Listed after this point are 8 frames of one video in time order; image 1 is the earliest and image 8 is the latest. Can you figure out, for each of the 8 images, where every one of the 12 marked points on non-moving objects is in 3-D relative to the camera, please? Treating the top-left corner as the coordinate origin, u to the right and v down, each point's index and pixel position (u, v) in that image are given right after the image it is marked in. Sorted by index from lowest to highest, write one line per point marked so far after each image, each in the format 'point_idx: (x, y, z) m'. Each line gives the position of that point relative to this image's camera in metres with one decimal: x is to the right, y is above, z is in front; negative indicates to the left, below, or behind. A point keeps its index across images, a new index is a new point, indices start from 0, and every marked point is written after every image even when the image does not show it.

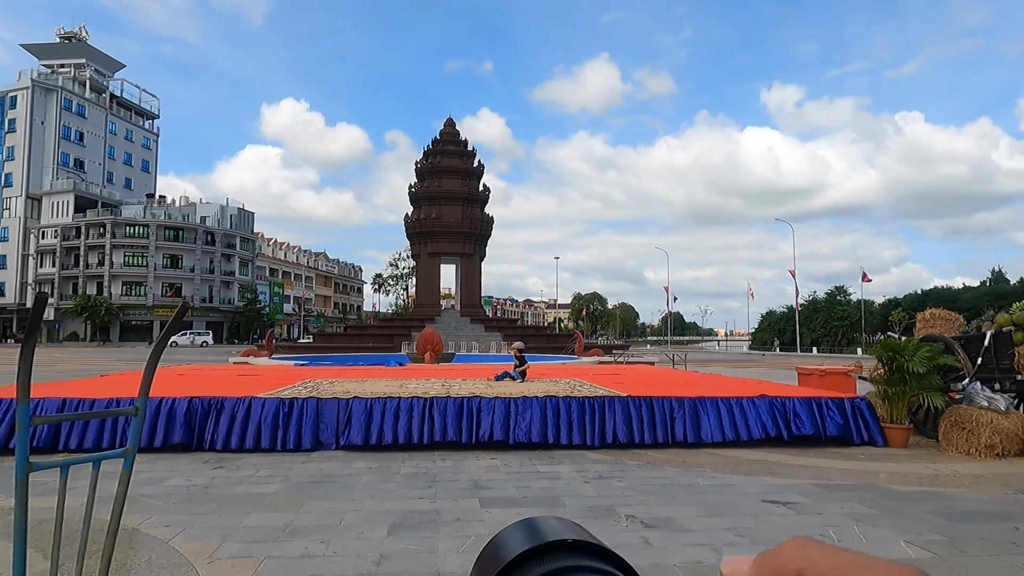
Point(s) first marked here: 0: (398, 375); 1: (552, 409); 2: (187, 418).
0: (-2.0, -1.5, +11.2) m
1: (+0.4, -1.3, +7.1) m
2: (-3.3, -1.3, +6.8) m
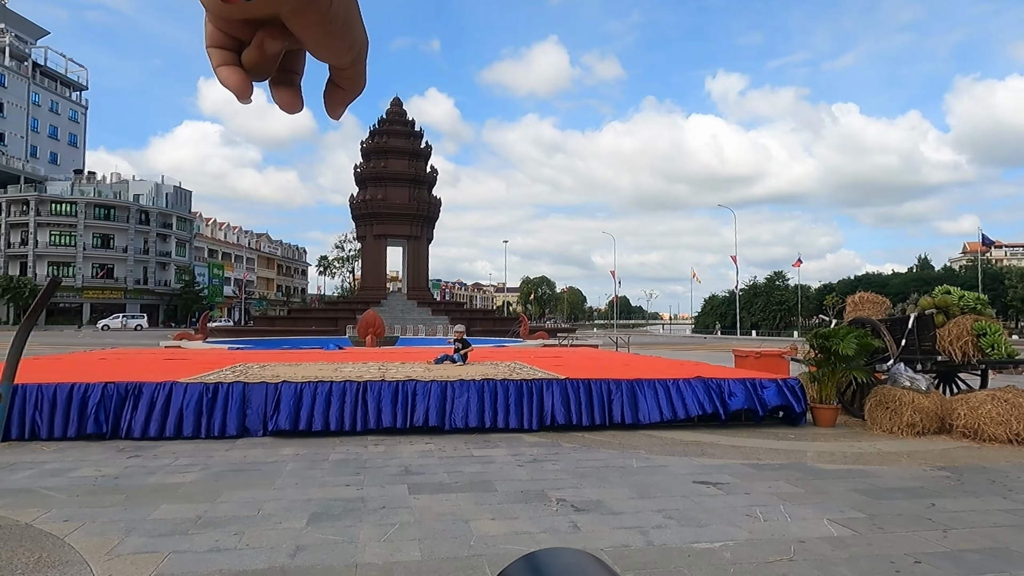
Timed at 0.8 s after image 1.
0: (-2.9, -1.2, +10.9) m
1: (-0.2, -1.1, +7.0) m
2: (-4.0, -1.1, +6.4) m
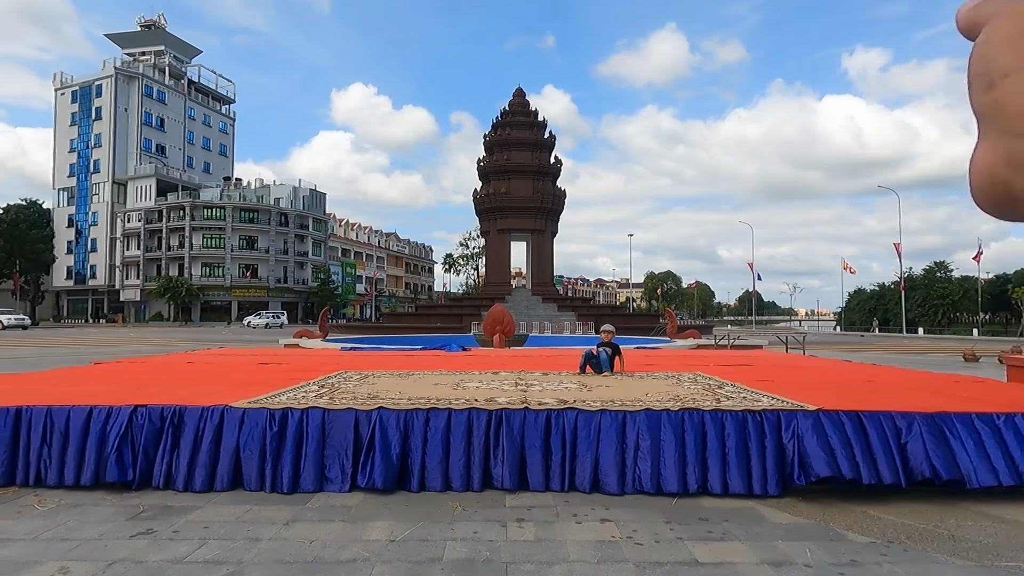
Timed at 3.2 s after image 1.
0: (-0.7, -1.0, +8.6) m
1: (+1.2, -1.0, +4.4) m
2: (-2.6, -1.0, +4.4) m
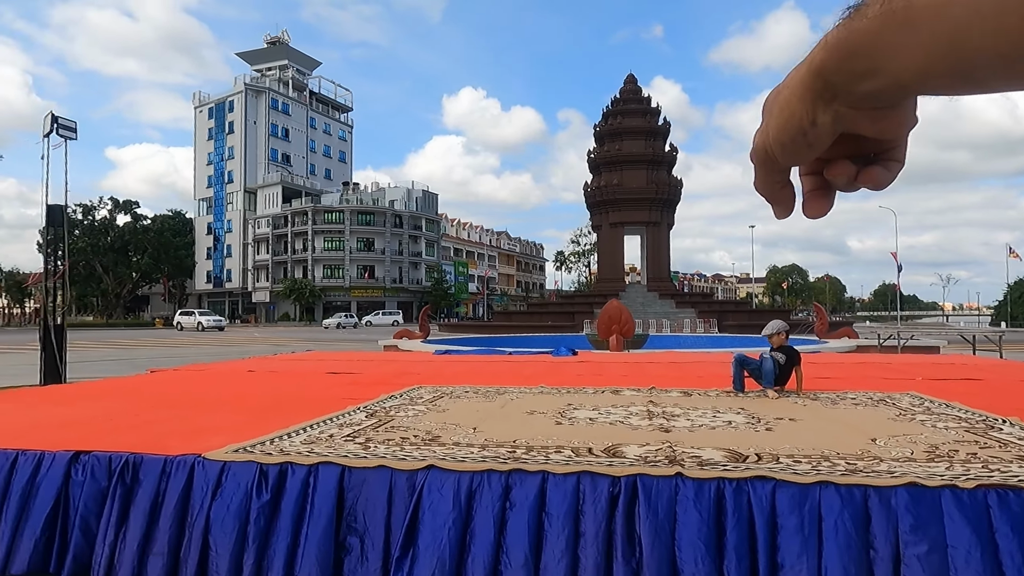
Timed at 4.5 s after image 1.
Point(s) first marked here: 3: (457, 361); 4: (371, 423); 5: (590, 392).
0: (+0.5, -0.9, +6.8) m
1: (+1.7, -0.8, +2.2) m
2: (-2.0, -1.0, +2.9) m
3: (-0.8, -1.0, +8.9) m
4: (-0.8, -0.8, +3.8) m
5: (+0.6, -0.8, +5.2) m
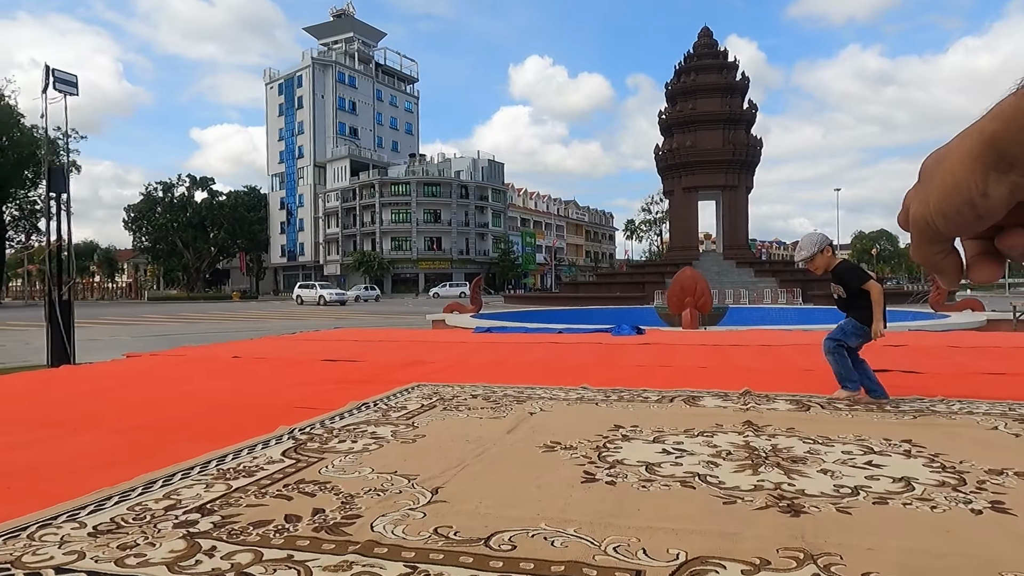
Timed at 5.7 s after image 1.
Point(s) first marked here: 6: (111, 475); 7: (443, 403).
0: (+0.8, -0.6, +5.1) m
1: (+1.5, -0.7, +0.5) m
2: (-2.1, -0.9, +1.5) m
3: (-0.2, -0.6, +7.4) m
4: (-0.8, -0.6, +2.3) m
5: (+0.7, -0.6, +3.6) m
6: (-1.5, -0.6, +2.4) m
7: (-0.4, -0.6, +3.5) m
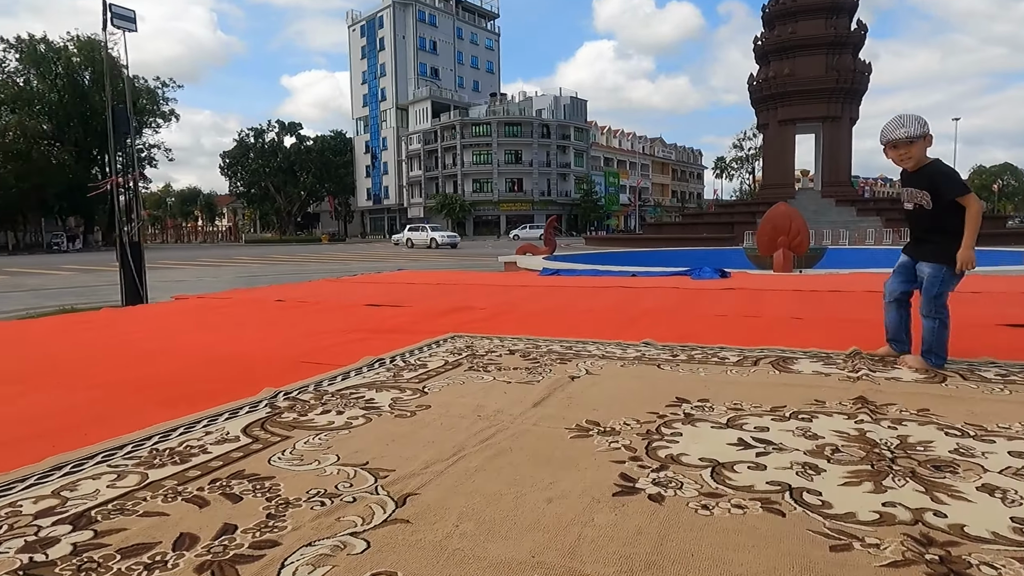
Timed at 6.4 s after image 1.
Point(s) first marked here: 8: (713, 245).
0: (+1.2, -0.2, +4.3) m
1: (+1.3, -0.7, -0.3) m
2: (-2.1, -0.7, +1.2) m
3: (+0.4, 0.0, +6.7) m
4: (-0.8, -0.4, +1.7) m
5: (+0.9, -0.3, +2.8) m
6: (-1.4, -0.4, +1.9) m
7: (-0.2, -0.3, +2.9) m
8: (+5.7, +1.2, +19.0) m
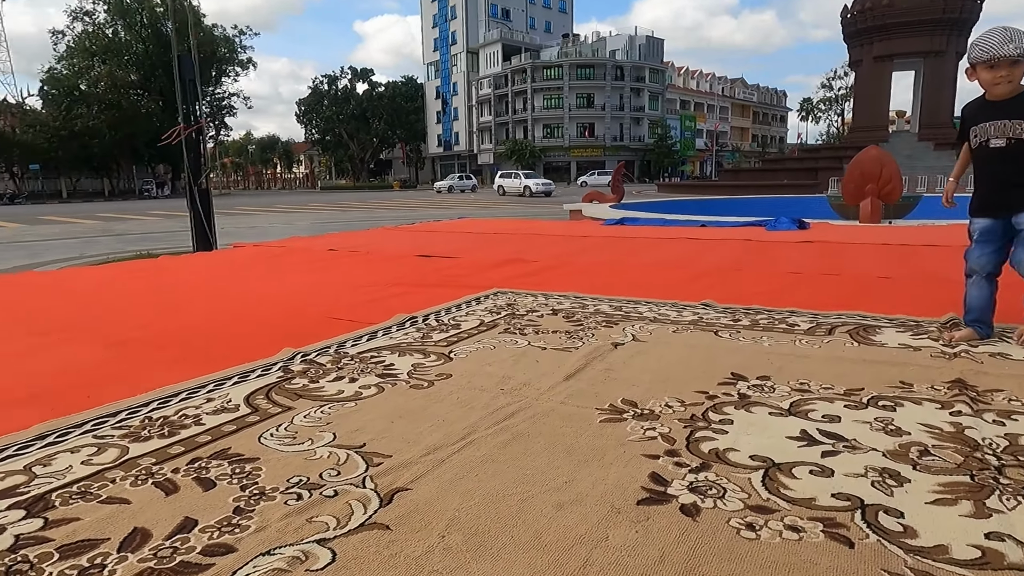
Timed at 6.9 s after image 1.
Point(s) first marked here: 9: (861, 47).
0: (+1.5, +0.1, +3.9) m
1: (+1.1, -0.8, -0.6) m
2: (-2.1, -0.6, +1.2) m
3: (+1.0, +0.5, +6.4) m
4: (-0.8, -0.3, +1.6) m
5: (+1.0, -0.2, +2.5) m
6: (-1.4, -0.3, +1.9) m
7: (0.0, -0.1, +2.7) m
8: (+7.5, +2.6, +17.8) m
9: (+10.3, +7.3, +19.5) m
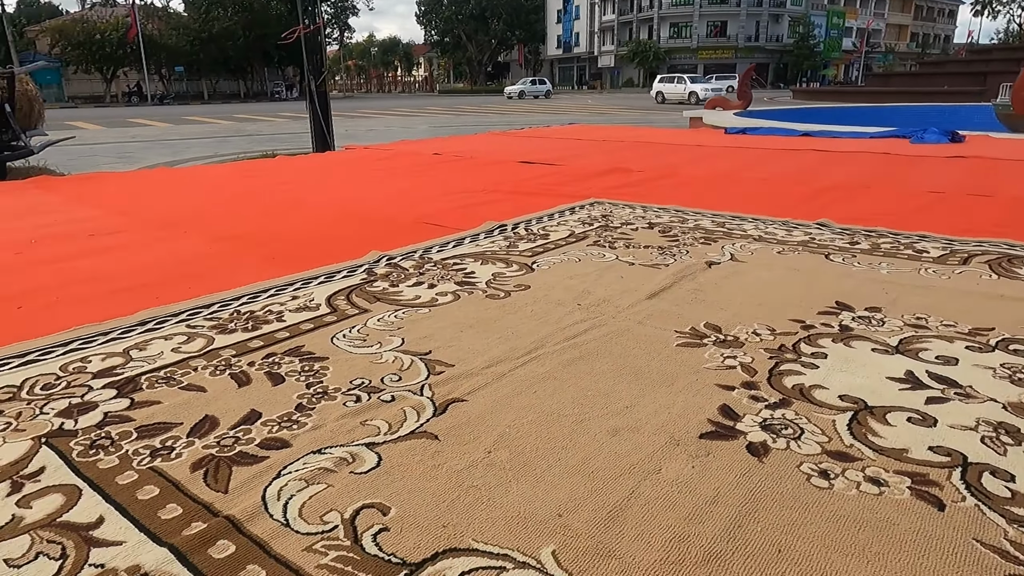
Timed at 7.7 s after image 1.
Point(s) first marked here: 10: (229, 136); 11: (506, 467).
0: (+2.0, +0.5, +3.5) m
1: (+0.9, -1.0, -0.8) m
2: (-2.0, -0.4, +1.5) m
3: (+2.0, +1.2, +5.9) m
4: (-0.6, -0.1, +1.7) m
5: (+1.3, +0.1, +2.2) m
6: (-1.1, 0.0, +2.0) m
7: (+0.3, +0.2, +2.6) m
8: (+10.4, +4.5, +15.8) m
9: (+13.6, +9.2, +16.2) m
10: (-5.7, +3.0, +13.2) m
11: (0.0, -0.3, +1.0) m
